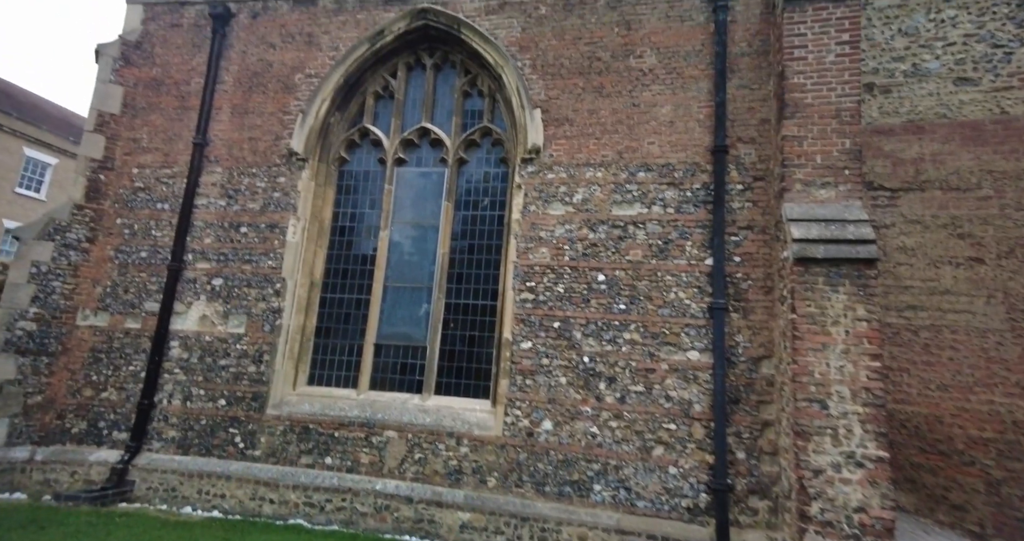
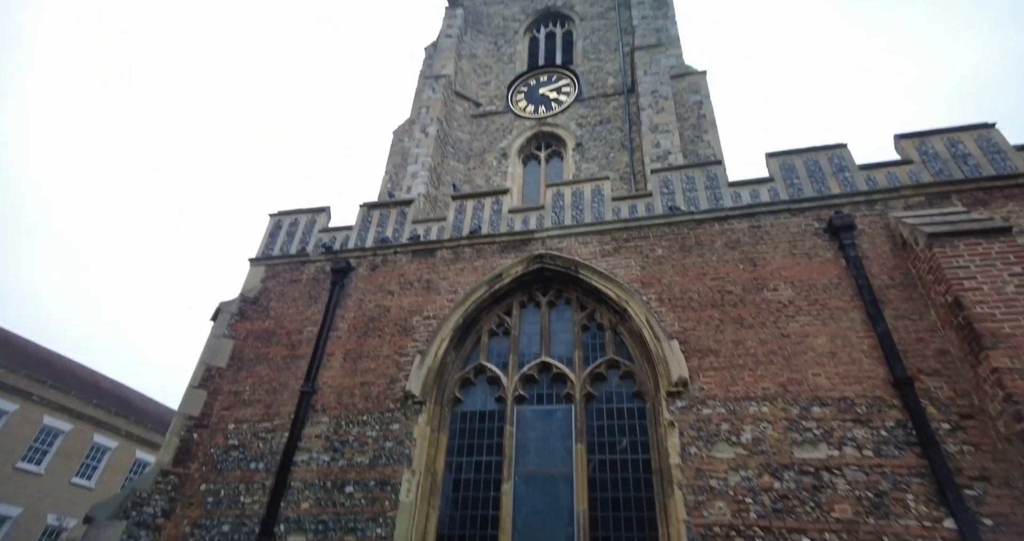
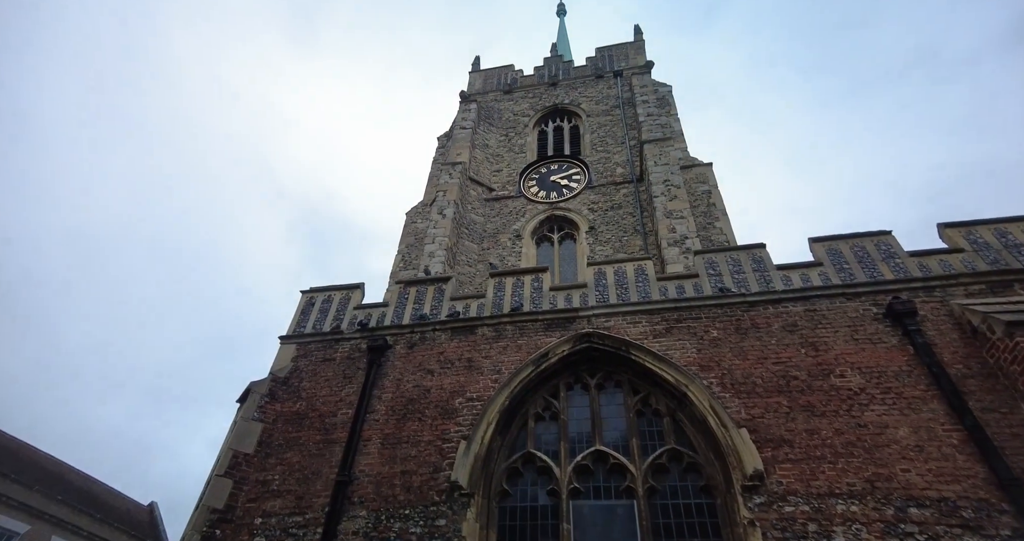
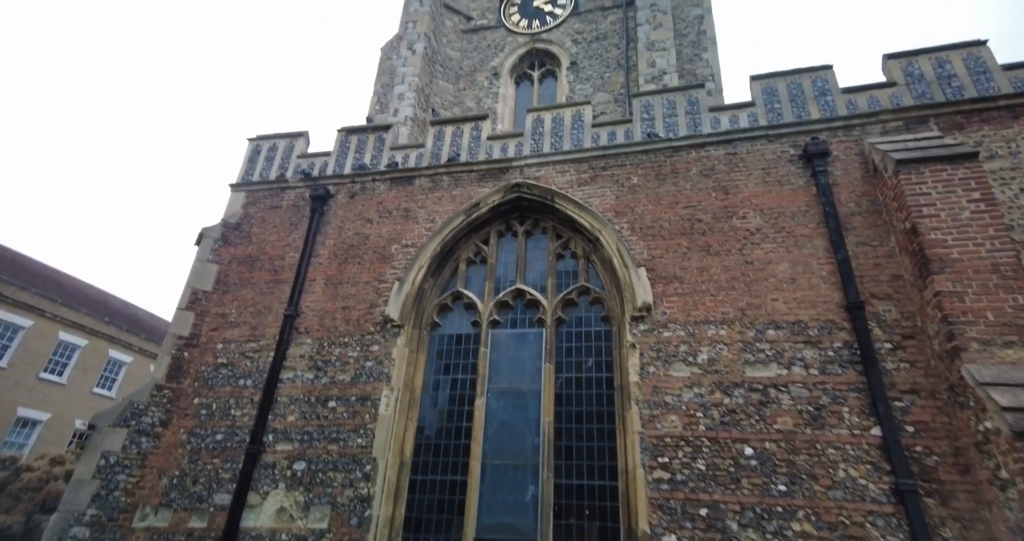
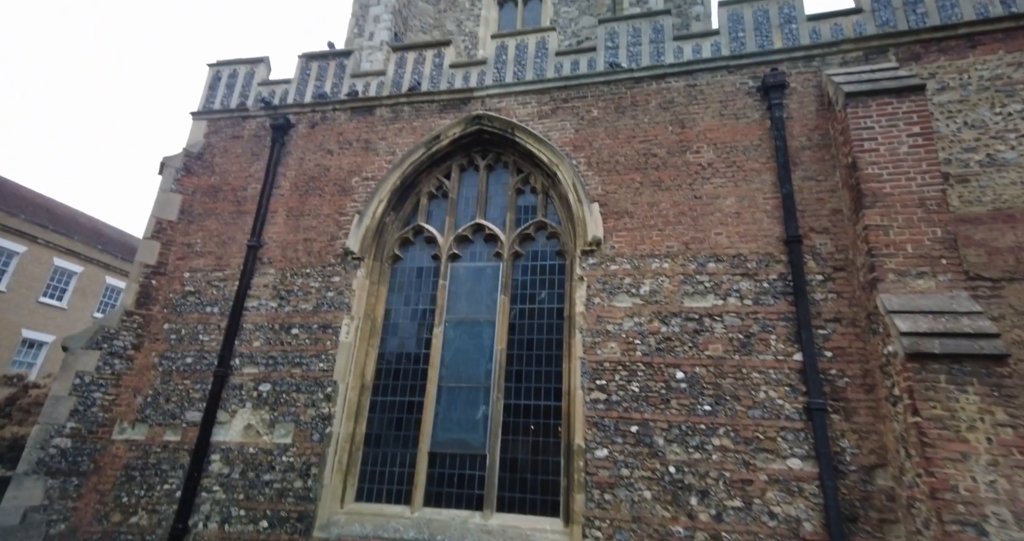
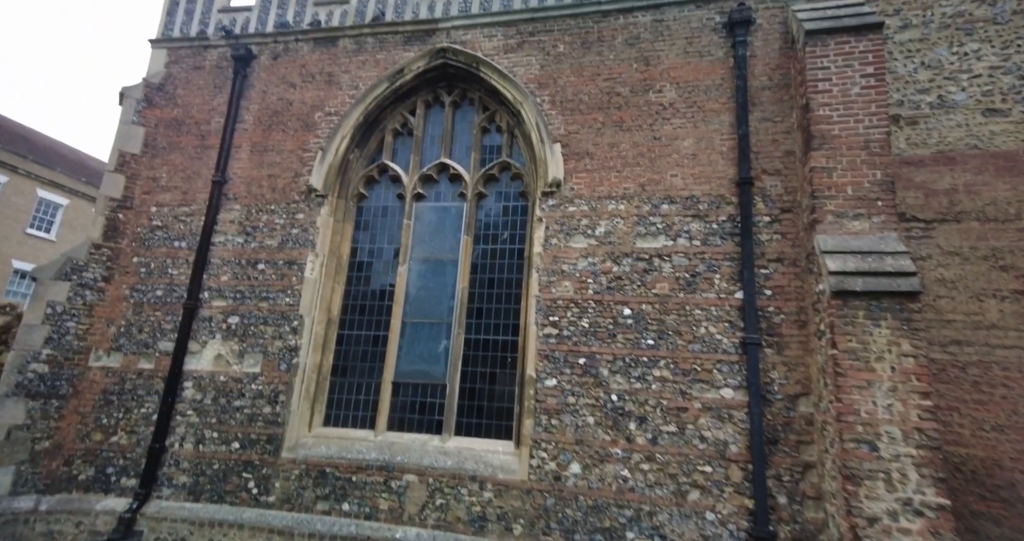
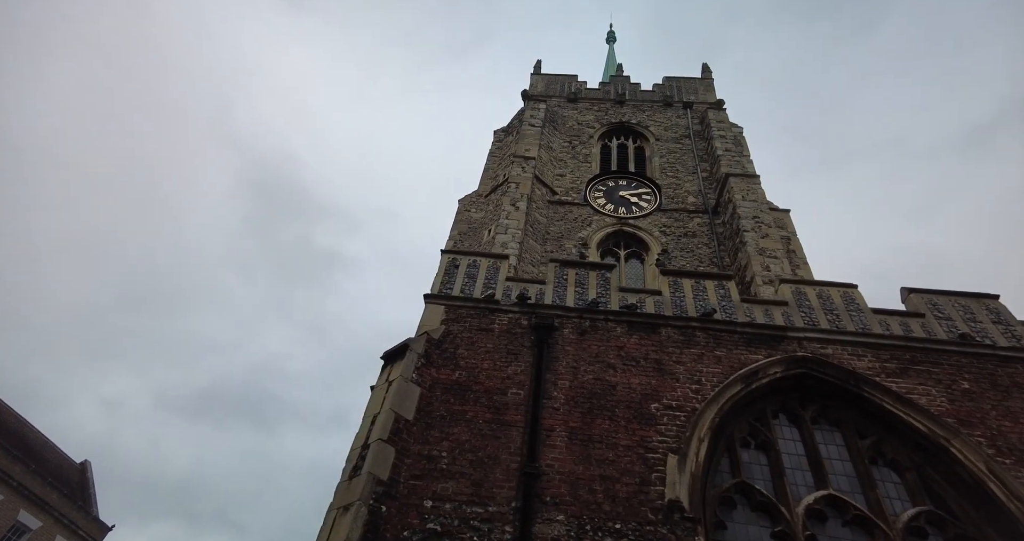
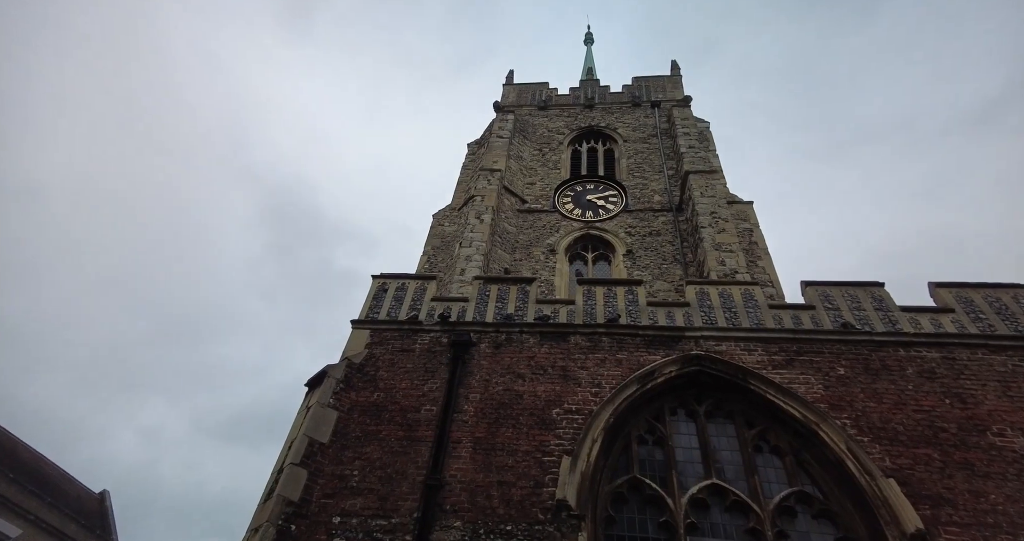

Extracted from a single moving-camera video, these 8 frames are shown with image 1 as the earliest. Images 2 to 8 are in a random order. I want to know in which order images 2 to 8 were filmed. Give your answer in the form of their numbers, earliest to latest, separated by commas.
6, 5, 4, 2, 3, 8, 7
